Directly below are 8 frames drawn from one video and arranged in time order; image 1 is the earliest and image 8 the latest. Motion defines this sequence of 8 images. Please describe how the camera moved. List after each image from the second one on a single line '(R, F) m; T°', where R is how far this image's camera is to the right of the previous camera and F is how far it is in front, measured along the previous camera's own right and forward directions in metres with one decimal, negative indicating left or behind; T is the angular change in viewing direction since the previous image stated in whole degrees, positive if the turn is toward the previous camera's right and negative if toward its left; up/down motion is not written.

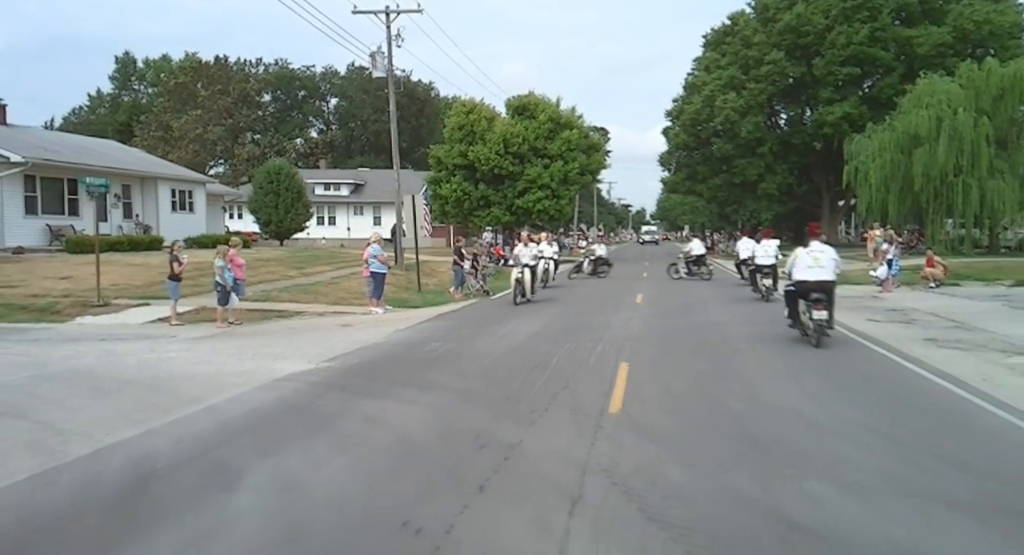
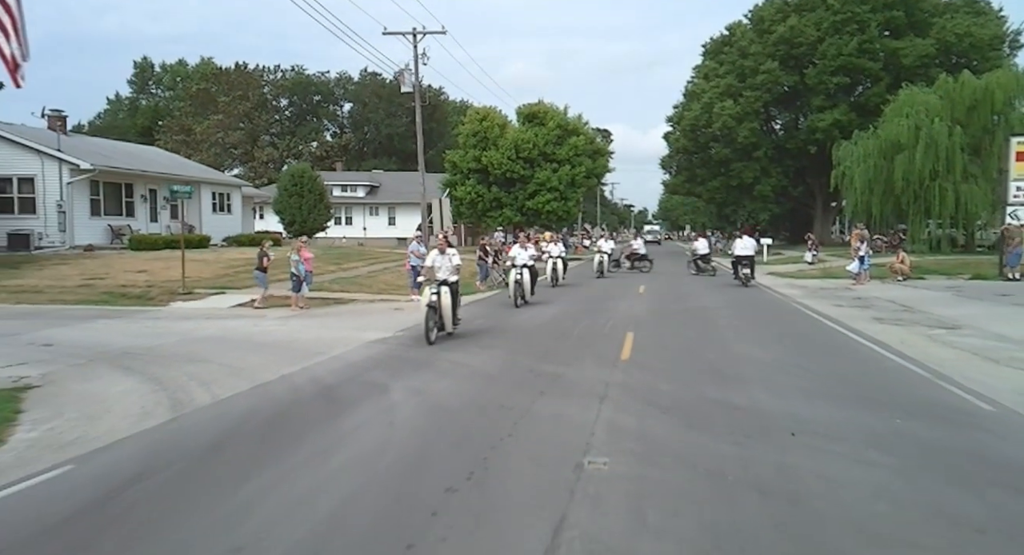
(-0.6, -3.5) m; 0°
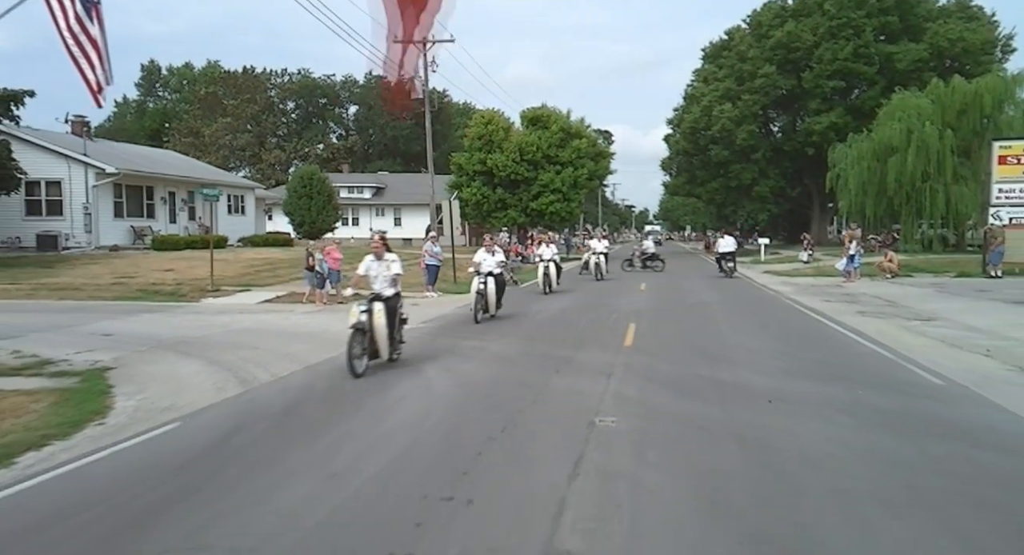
(-0.2, -1.5) m; 0°
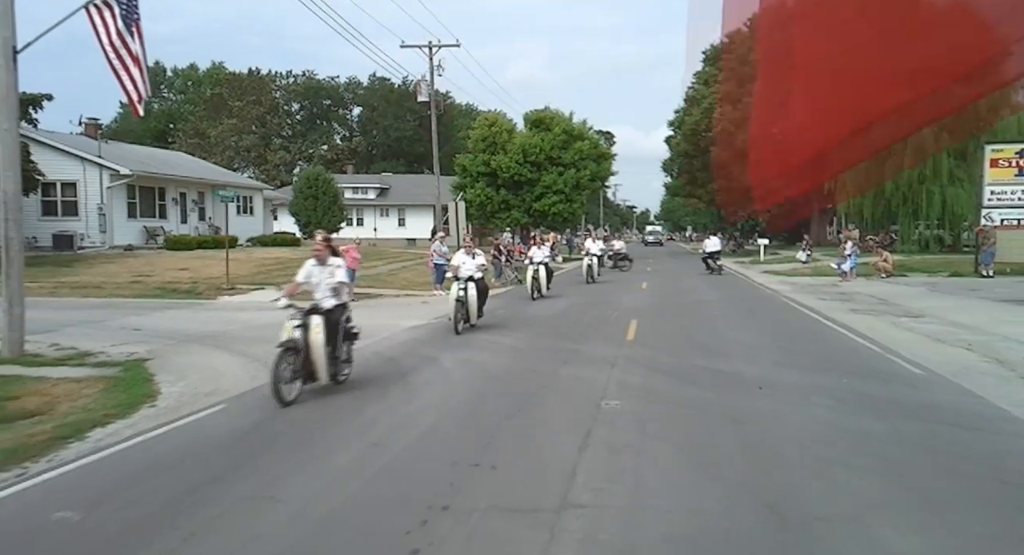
(-0.1, -0.8) m; 0°
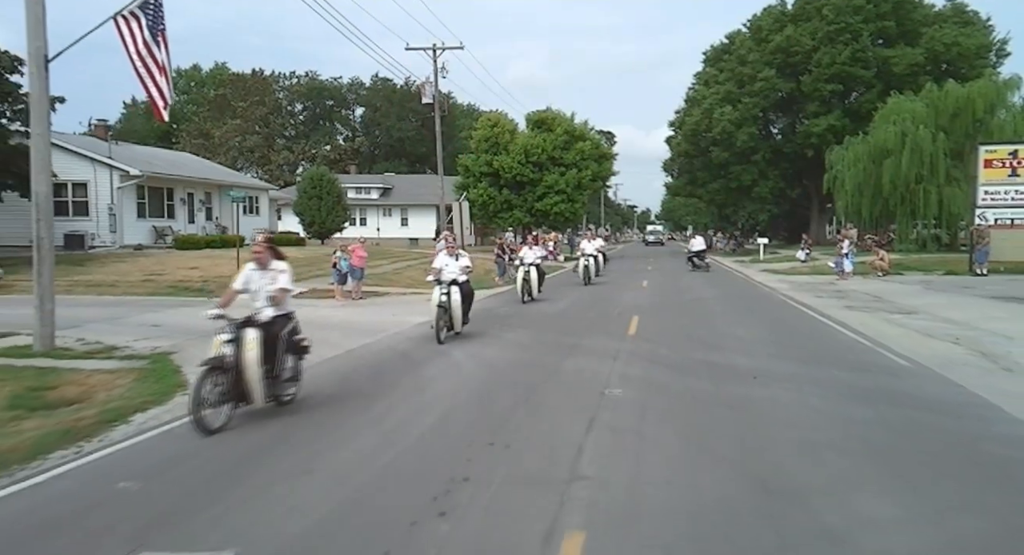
(-0.1, -0.6) m; 0°
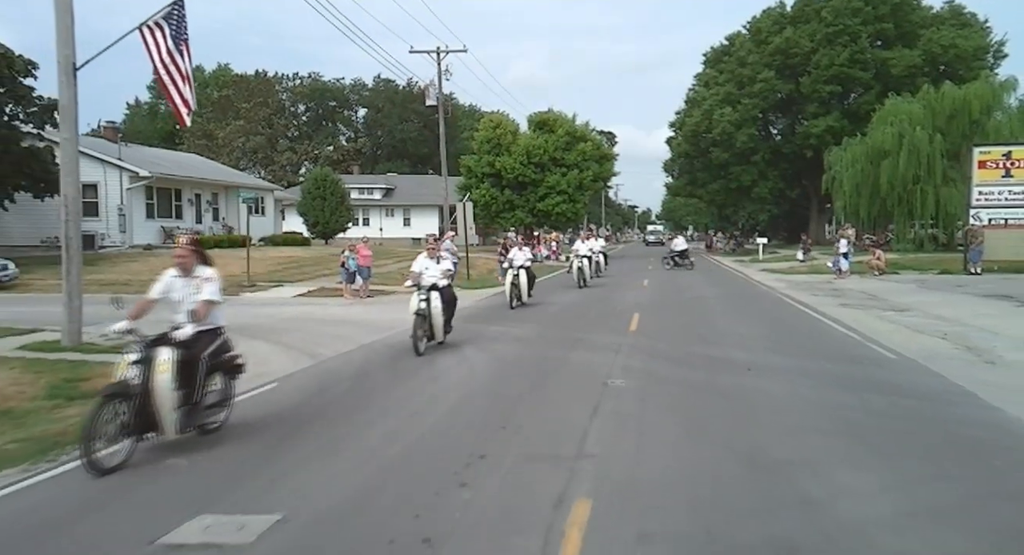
(-0.1, -0.6) m; 0°
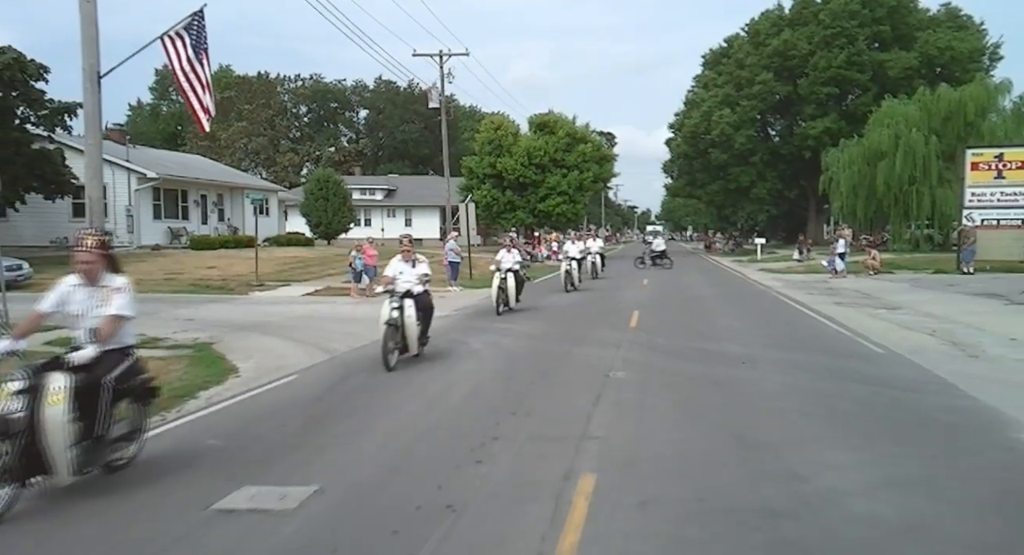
(-0.1, -0.6) m; 0°
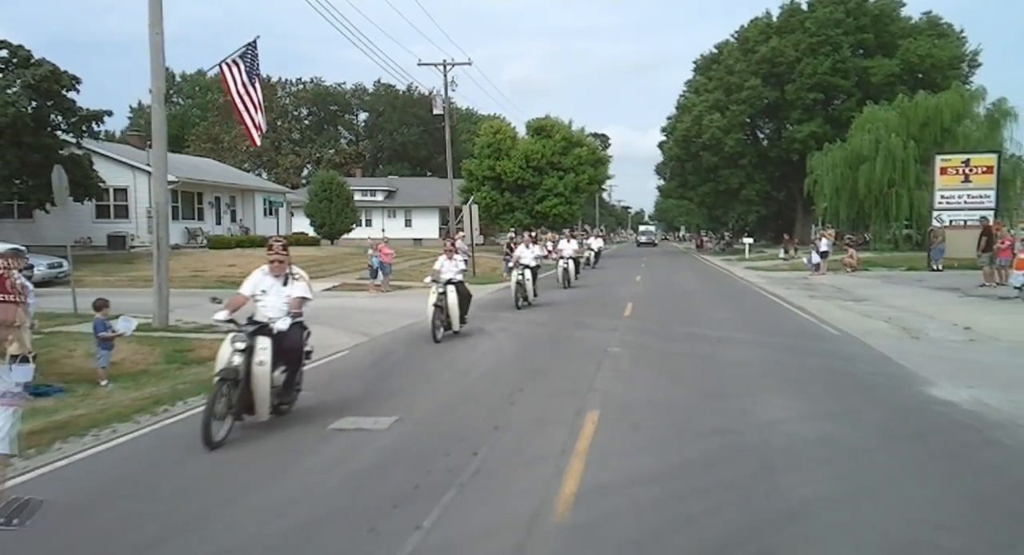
(-0.4, -2.2) m; 0°
